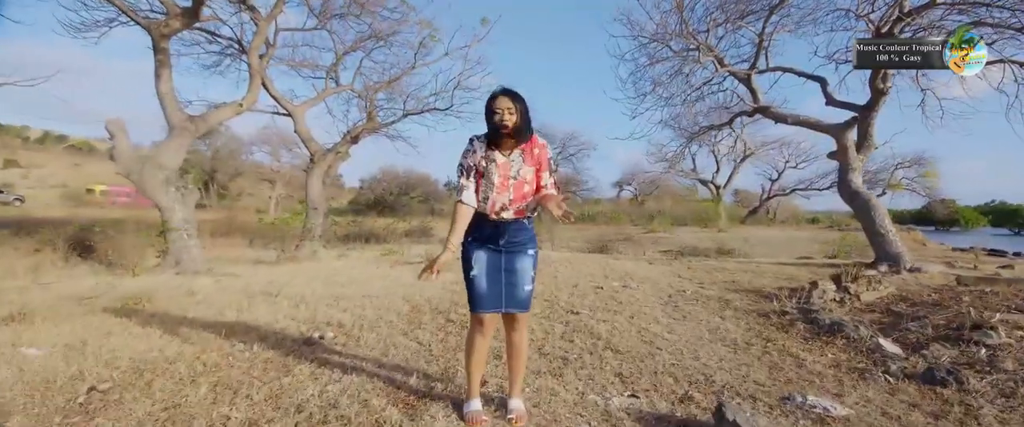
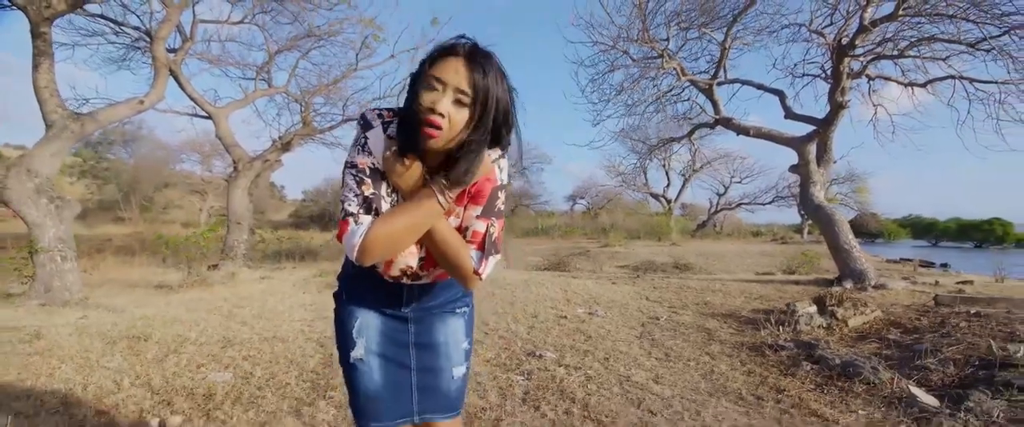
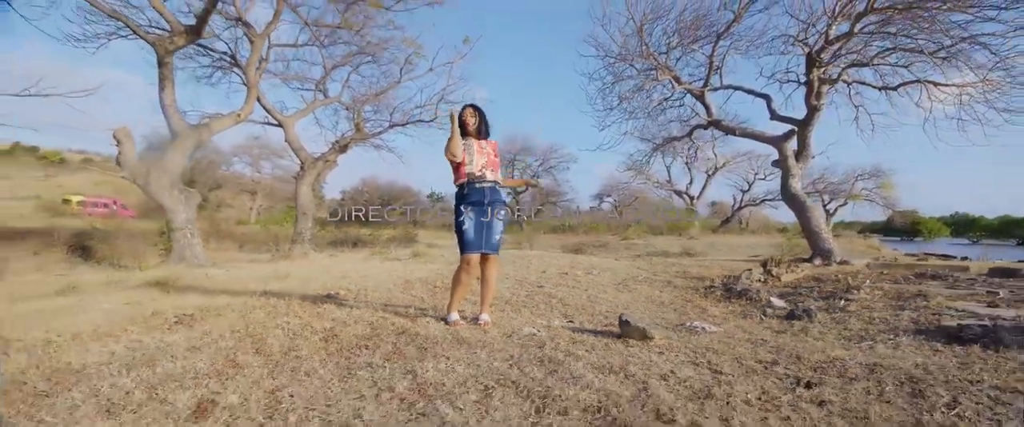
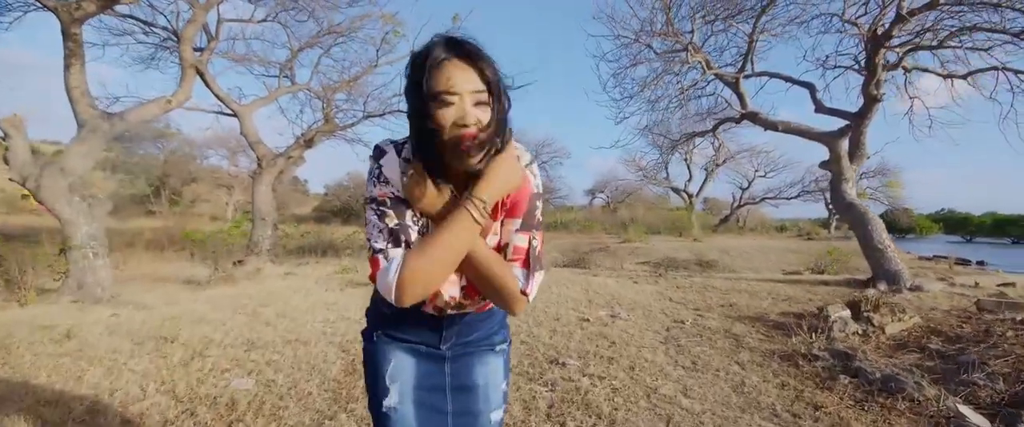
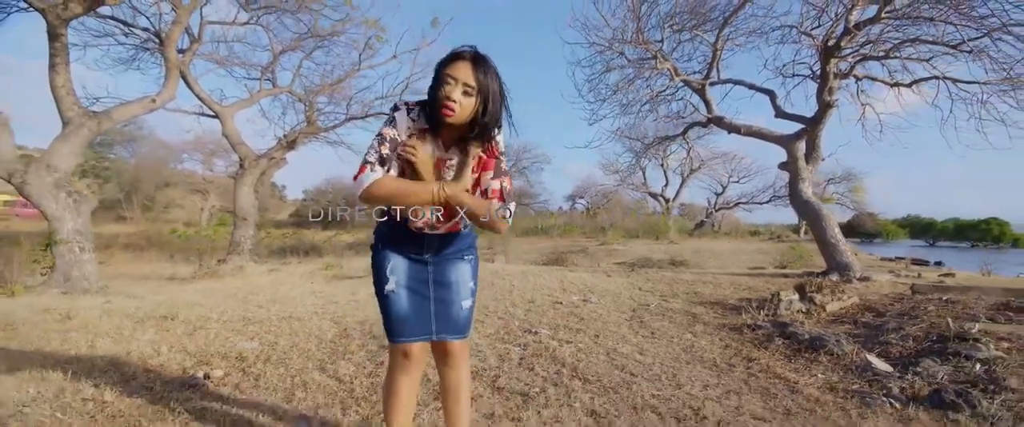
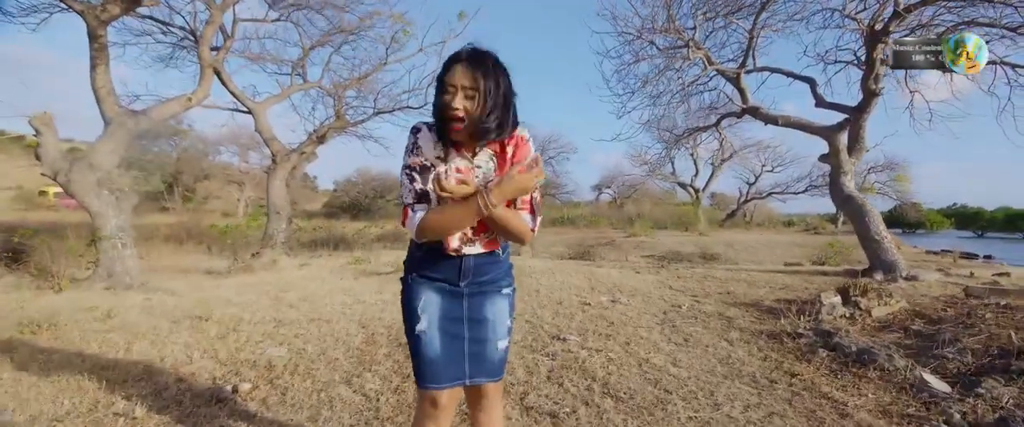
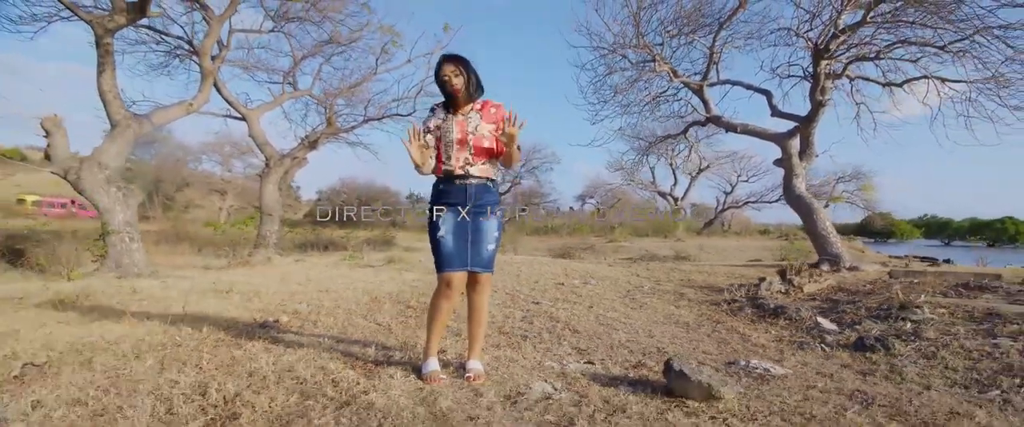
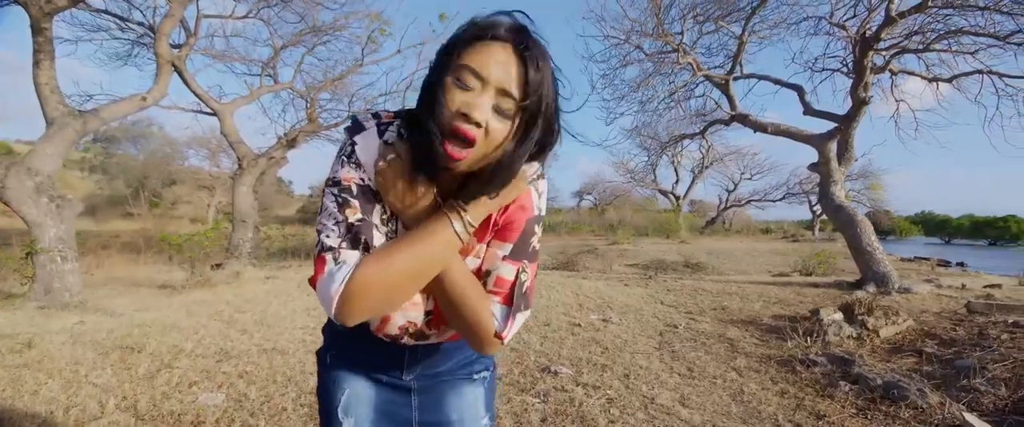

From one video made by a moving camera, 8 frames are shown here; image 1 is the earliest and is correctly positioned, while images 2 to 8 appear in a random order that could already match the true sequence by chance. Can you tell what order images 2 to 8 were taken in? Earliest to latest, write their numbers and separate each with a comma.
6, 4, 8, 2, 5, 7, 3
